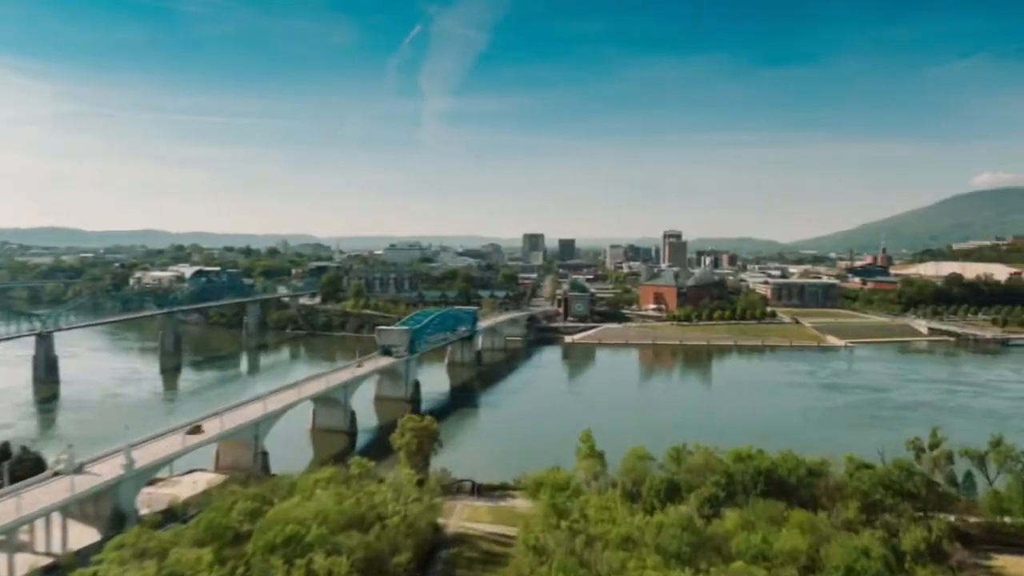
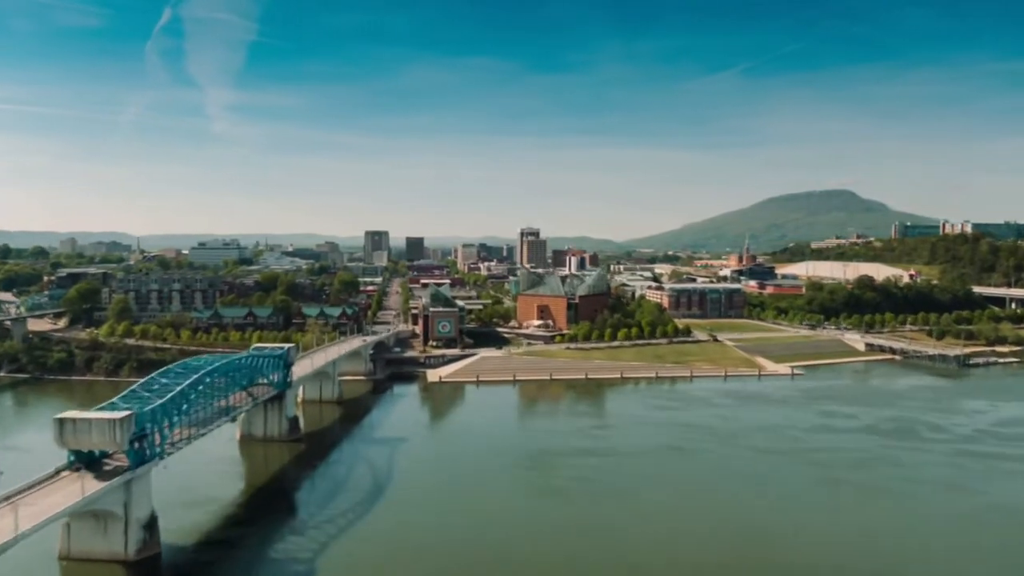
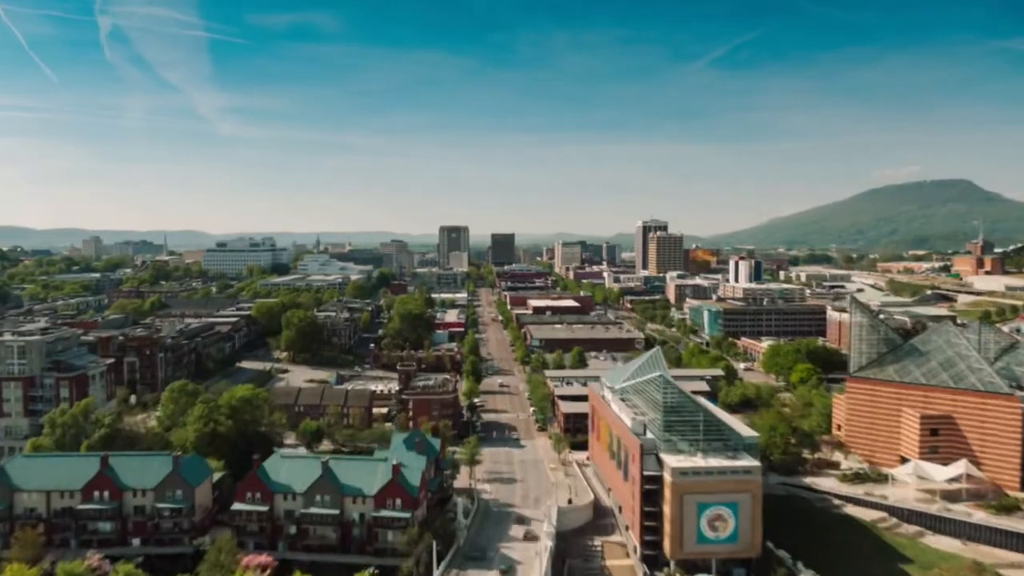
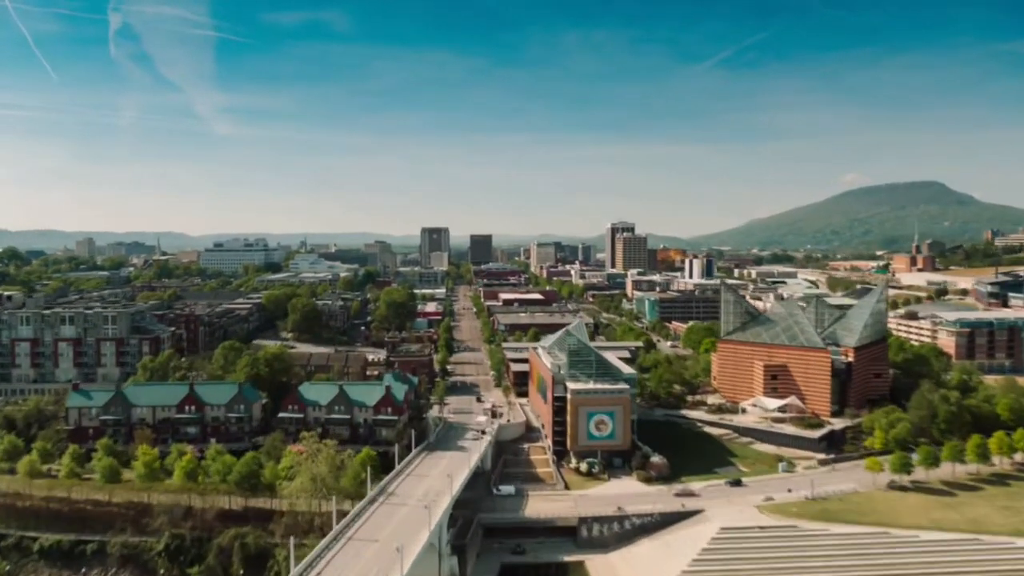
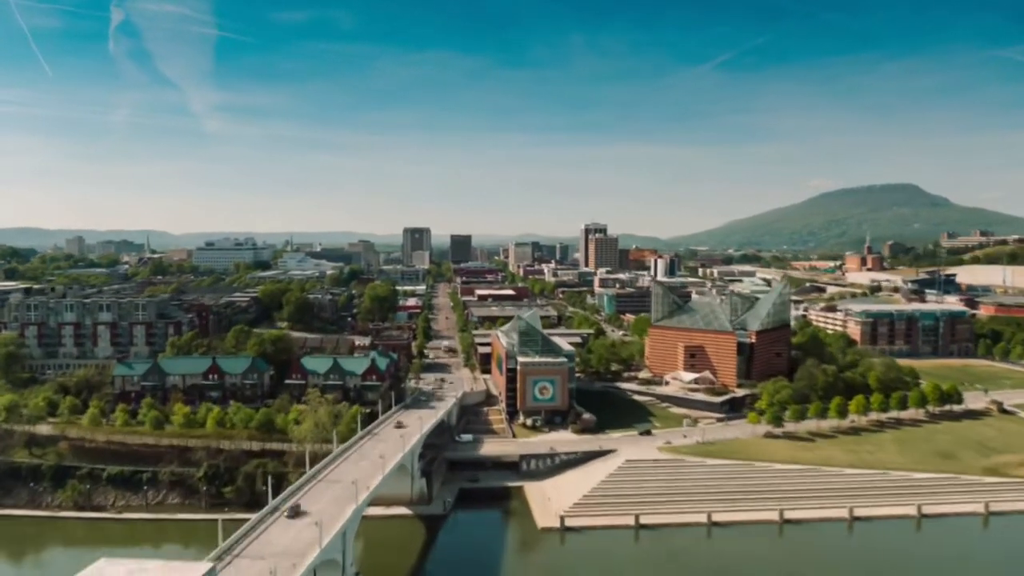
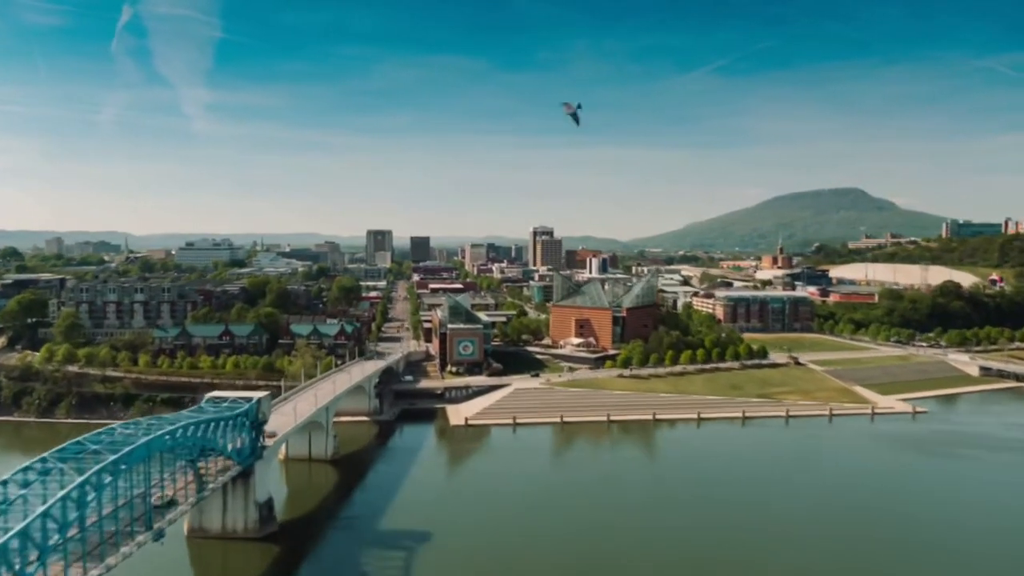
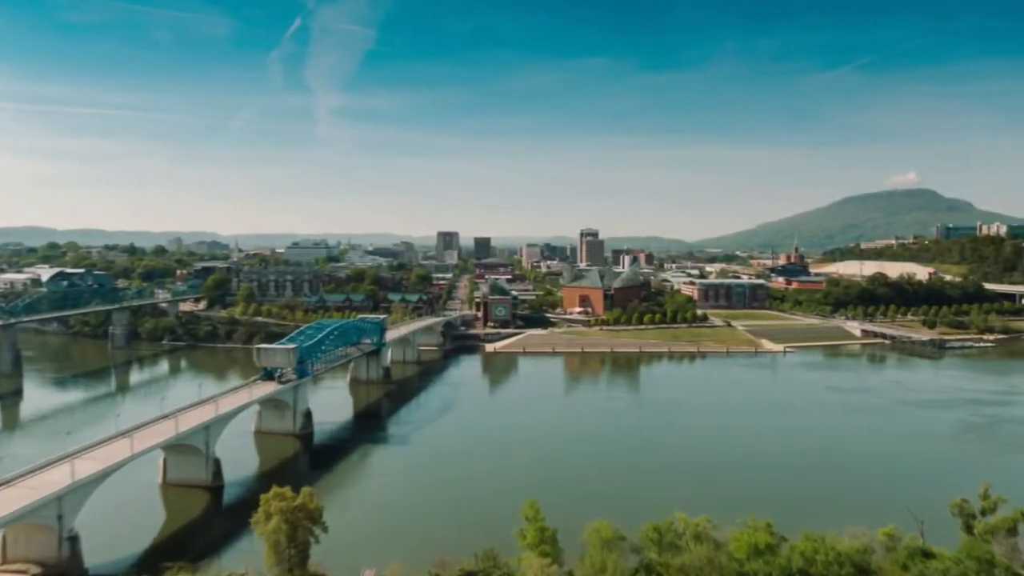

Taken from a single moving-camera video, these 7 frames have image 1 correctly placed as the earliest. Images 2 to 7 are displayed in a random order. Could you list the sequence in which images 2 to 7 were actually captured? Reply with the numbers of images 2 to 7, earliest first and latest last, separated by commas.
7, 2, 6, 5, 4, 3
